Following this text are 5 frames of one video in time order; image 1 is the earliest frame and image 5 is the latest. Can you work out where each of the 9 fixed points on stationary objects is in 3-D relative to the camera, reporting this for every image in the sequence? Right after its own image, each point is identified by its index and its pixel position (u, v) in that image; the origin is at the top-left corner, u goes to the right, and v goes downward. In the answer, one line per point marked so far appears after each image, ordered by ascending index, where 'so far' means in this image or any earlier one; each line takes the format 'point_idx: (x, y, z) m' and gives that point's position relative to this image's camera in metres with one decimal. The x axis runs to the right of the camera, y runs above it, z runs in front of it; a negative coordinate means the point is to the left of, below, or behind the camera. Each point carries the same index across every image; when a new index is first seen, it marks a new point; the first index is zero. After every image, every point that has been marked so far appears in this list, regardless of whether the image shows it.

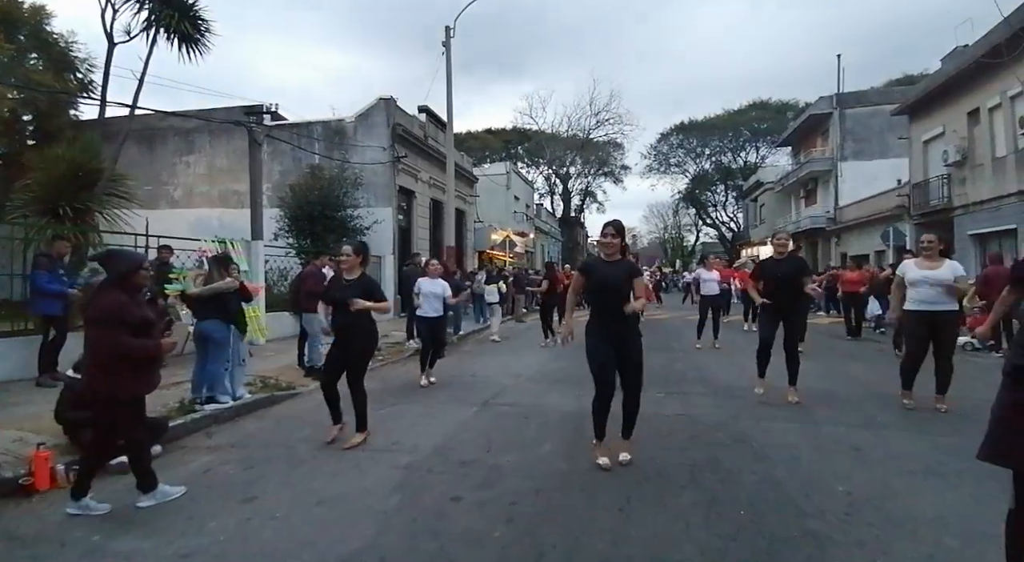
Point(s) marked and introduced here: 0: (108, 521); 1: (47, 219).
0: (-2.6, -1.5, +4.6) m
1: (-7.4, +1.0, +11.3) m
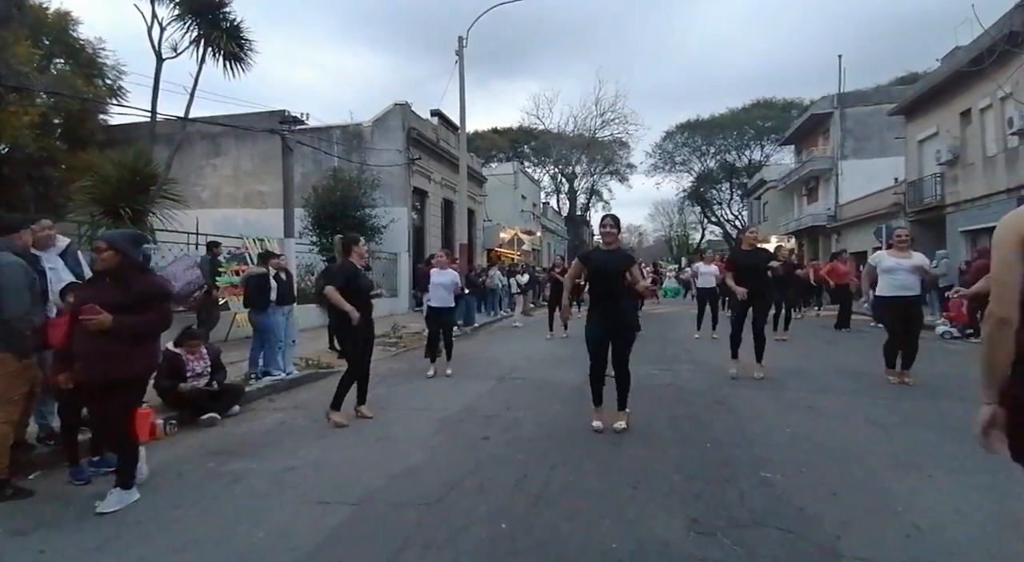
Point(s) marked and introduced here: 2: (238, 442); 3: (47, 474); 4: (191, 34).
0: (-2.4, -1.4, +5.8) m
1: (-7.2, +1.1, +12.6) m
2: (-2.4, -1.4, +6.2) m
3: (-3.7, -1.5, +5.5) m
4: (-7.2, +5.6, +15.9) m
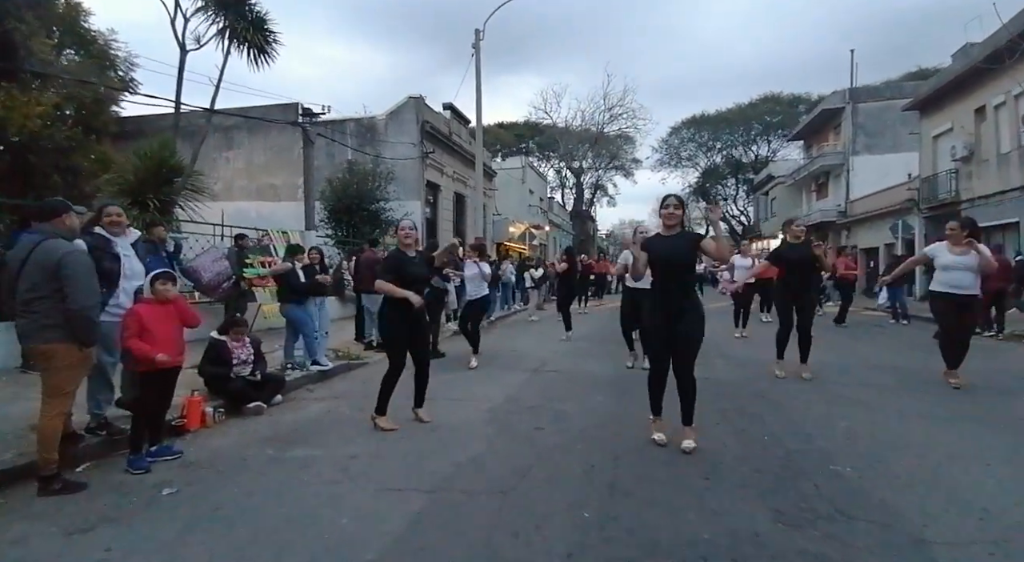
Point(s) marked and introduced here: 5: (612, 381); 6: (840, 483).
0: (-2.0, -1.3, +5.9) m
1: (-6.7, +1.3, +12.6) m
2: (-1.9, -1.3, +6.2) m
3: (-3.2, -1.5, +5.5) m
4: (-6.7, +5.7, +15.9) m
5: (+1.2, -1.2, +8.3) m
6: (+2.0, -1.2, +4.3) m
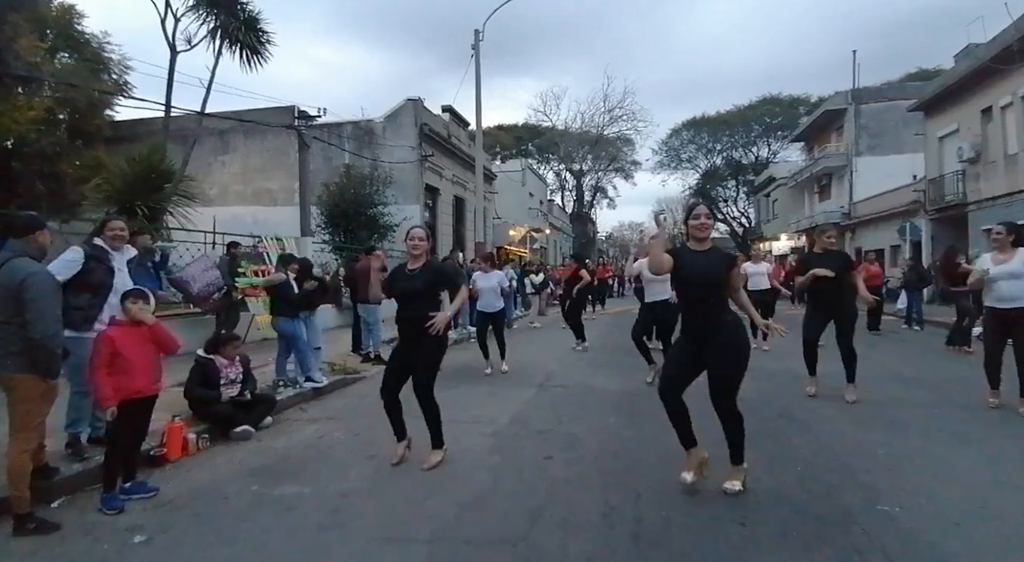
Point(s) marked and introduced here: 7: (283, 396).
0: (-1.9, -1.4, +5.4) m
1: (-6.7, +1.1, +12.1) m
2: (-1.9, -1.4, +5.7) m
3: (-3.2, -1.6, +5.1) m
4: (-6.7, +5.6, +15.4) m
5: (+1.2, -1.3, +7.8) m
6: (+2.1, -1.4, +3.9) m
7: (-2.6, -1.3, +7.9) m
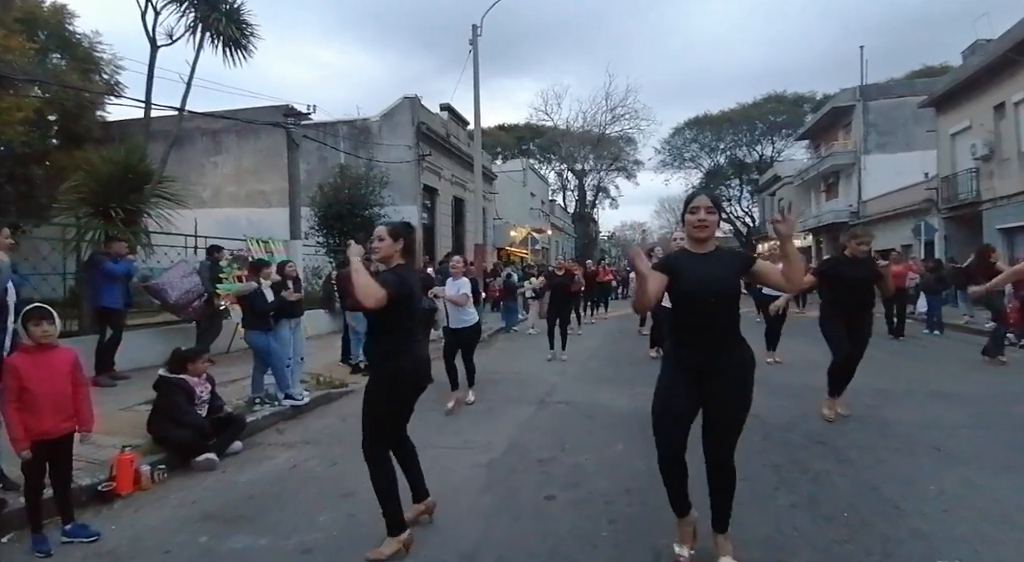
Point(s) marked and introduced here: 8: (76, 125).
0: (-2.0, -1.5, +4.7) m
1: (-6.7, +1.0, +11.4) m
2: (-1.9, -1.5, +5.0) m
3: (-3.2, -1.7, +4.4) m
4: (-6.7, +5.4, +14.7) m
5: (+1.2, -1.4, +7.1) m
6: (+2.0, -1.4, +3.2) m
7: (-2.6, -1.4, +7.2) m
8: (-12.1, +4.3, +19.4) m
